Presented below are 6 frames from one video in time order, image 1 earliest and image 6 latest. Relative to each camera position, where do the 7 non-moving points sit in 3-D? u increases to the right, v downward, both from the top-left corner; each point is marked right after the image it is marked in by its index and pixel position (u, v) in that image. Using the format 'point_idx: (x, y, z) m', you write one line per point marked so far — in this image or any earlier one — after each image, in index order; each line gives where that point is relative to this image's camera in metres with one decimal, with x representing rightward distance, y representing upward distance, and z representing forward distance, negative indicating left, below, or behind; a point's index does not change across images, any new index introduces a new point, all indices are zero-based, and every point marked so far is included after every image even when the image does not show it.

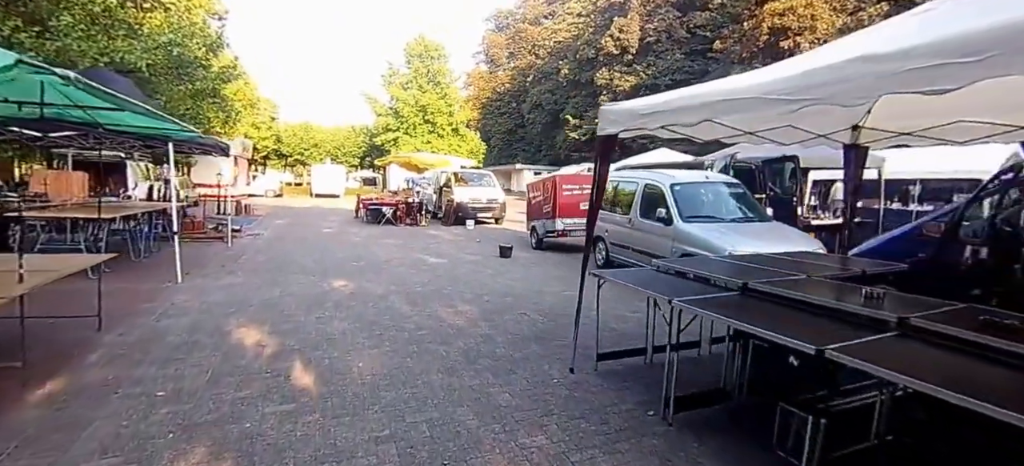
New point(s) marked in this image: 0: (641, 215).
0: (+2.1, +0.3, +8.9) m
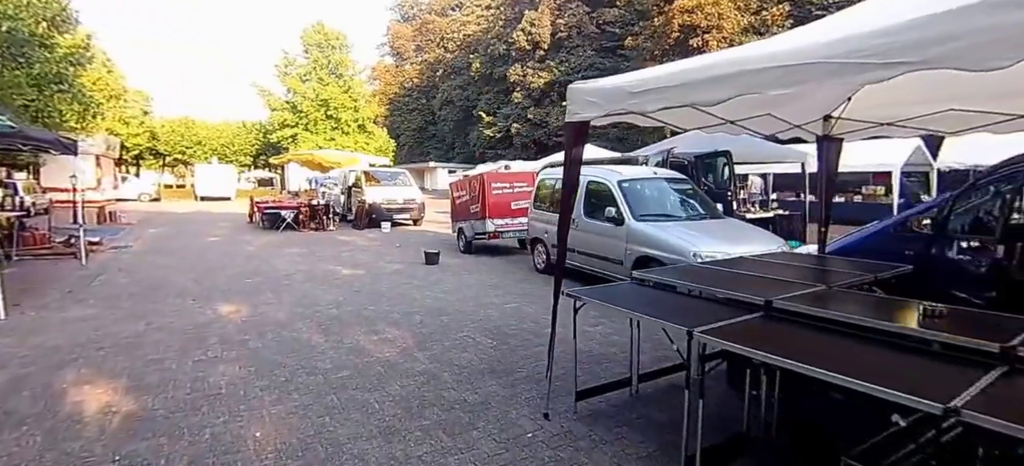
0: (+1.1, +0.3, +8.1) m
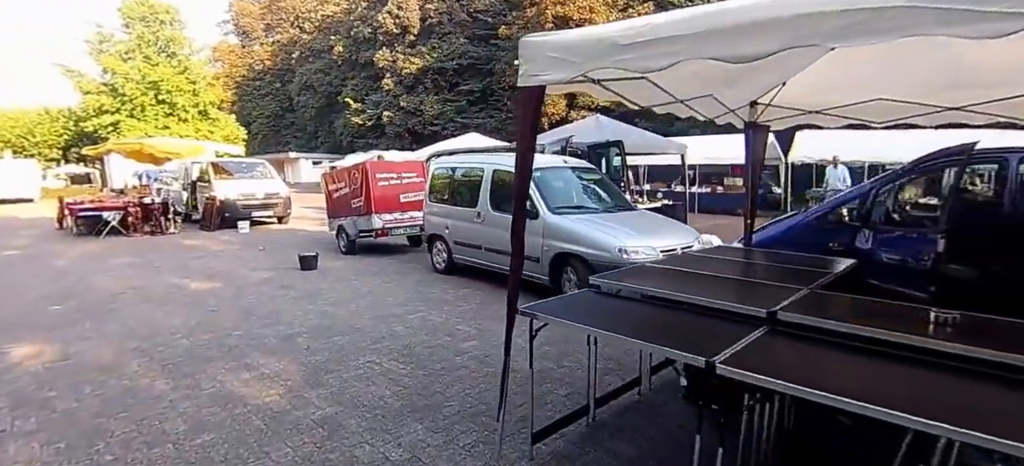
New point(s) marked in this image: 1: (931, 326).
0: (-0.2, +0.3, +7.3) m
1: (+2.1, -0.4, +2.8) m
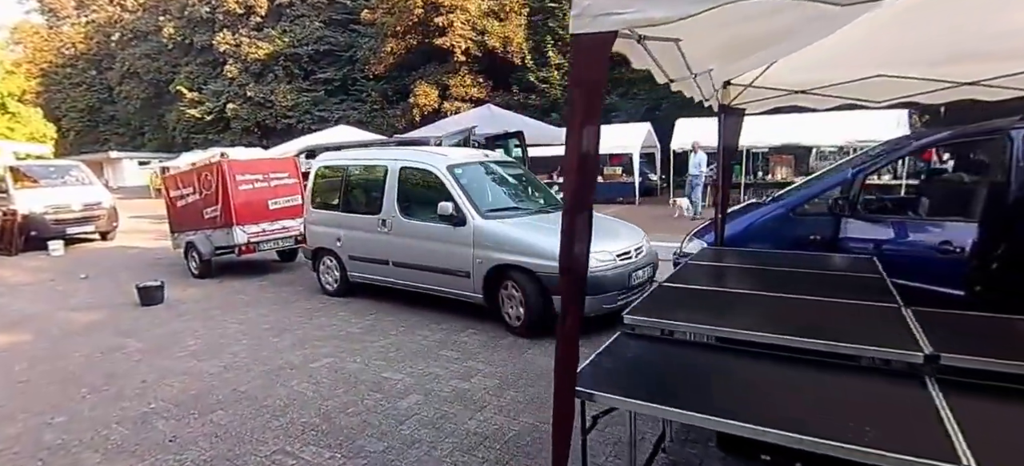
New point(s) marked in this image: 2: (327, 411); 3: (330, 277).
0: (-1.2, +0.2, +6.0) m
1: (+2.2, -0.5, +2.3) m
2: (-1.2, -1.2, +3.6) m
3: (-2.3, -0.6, +7.2) m
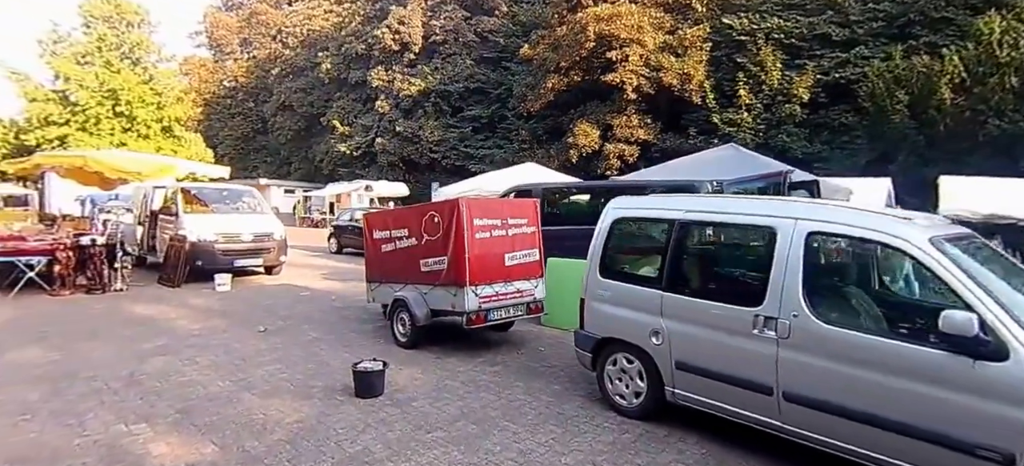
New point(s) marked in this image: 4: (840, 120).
0: (+1.9, -0.5, +3.4) m
1: (+4.5, -1.0, -1.0) m
2: (+1.4, -1.6, +0.9) m
3: (+1.0, -1.3, +4.7) m
4: (+11.0, +3.9, +19.3) m
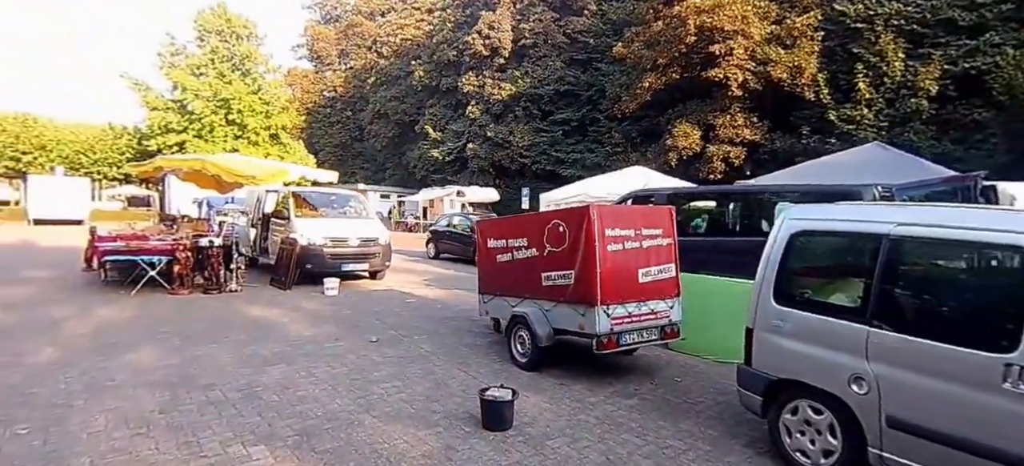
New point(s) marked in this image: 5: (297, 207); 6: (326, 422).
0: (+2.9, -0.6, +2.4) m
1: (+4.8, -1.2, -2.3) m
2: (+1.9, -1.7, 0.0) m
3: (+2.1, -1.4, +3.8) m
4: (+14.1, +3.5, +16.8) m
5: (-4.8, +0.5, +12.4) m
6: (-1.6, -1.6, +4.7) m
